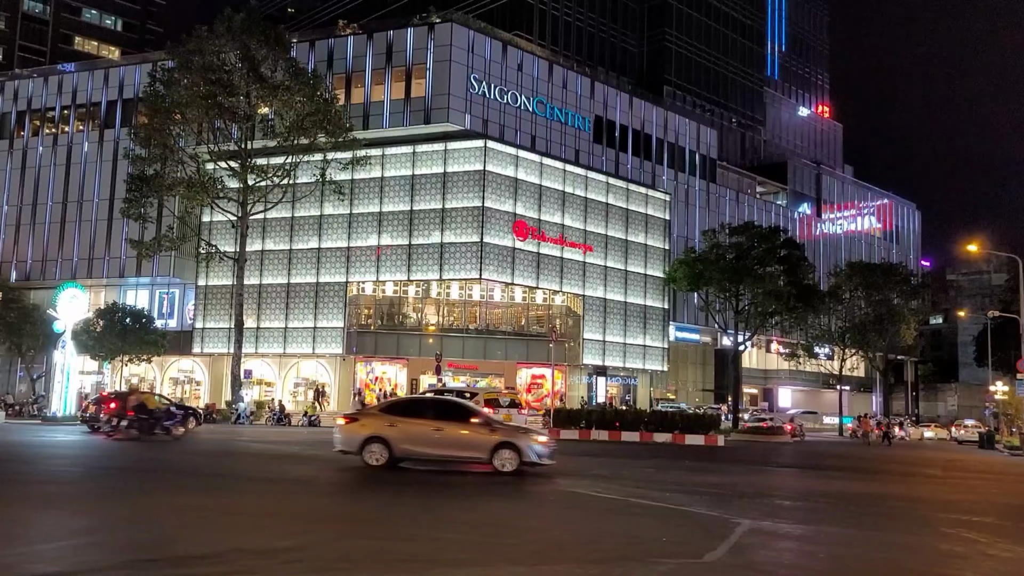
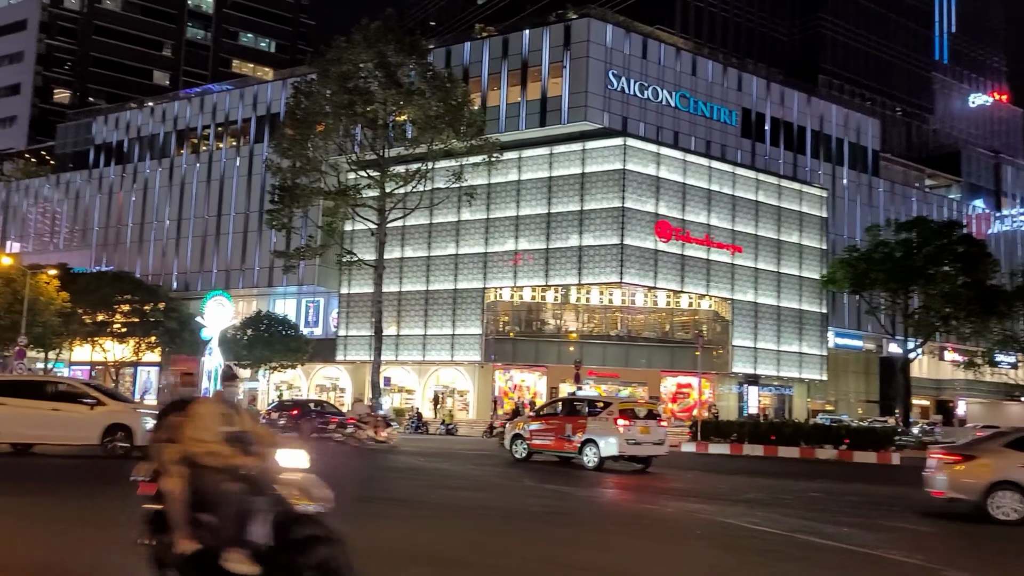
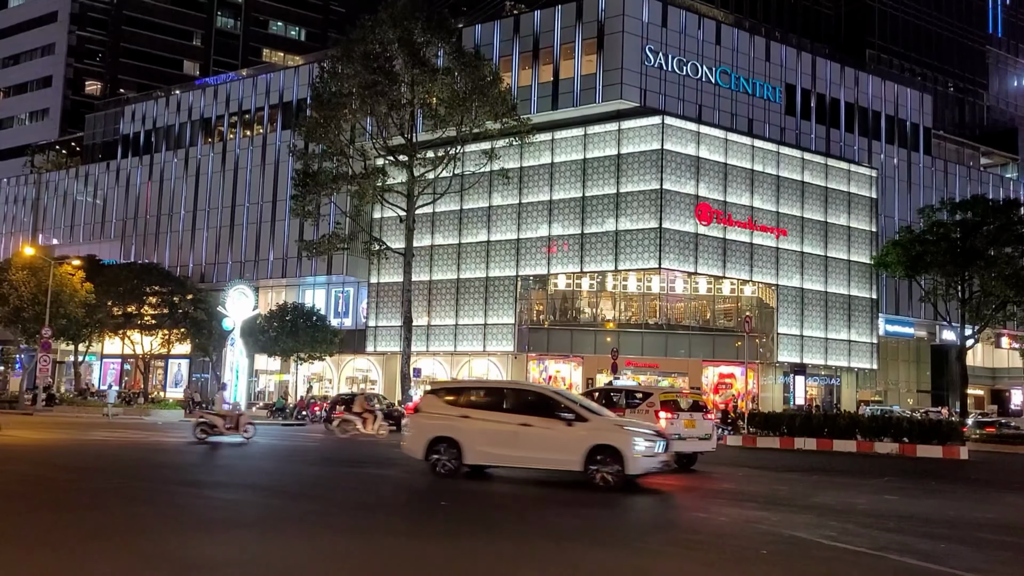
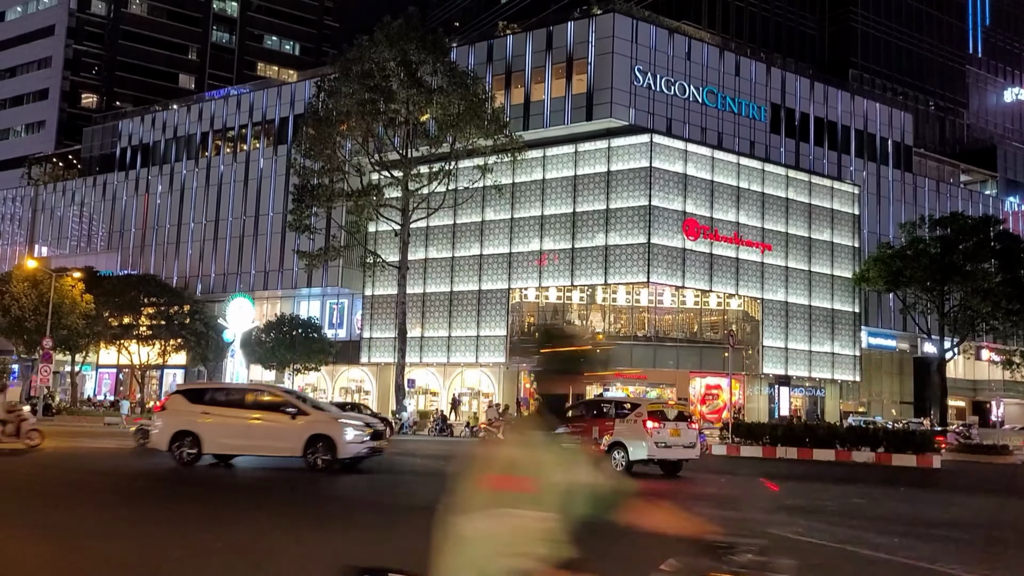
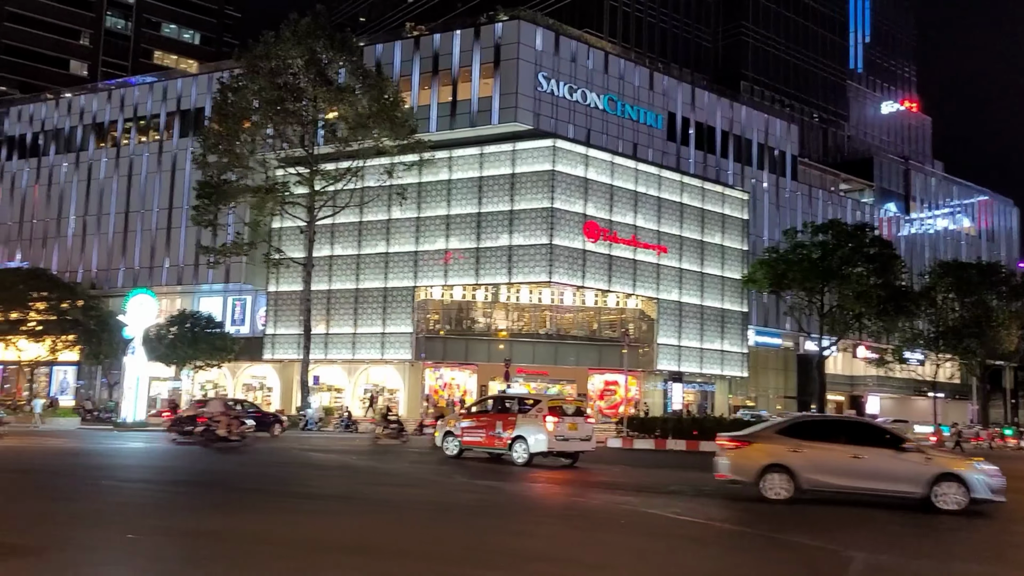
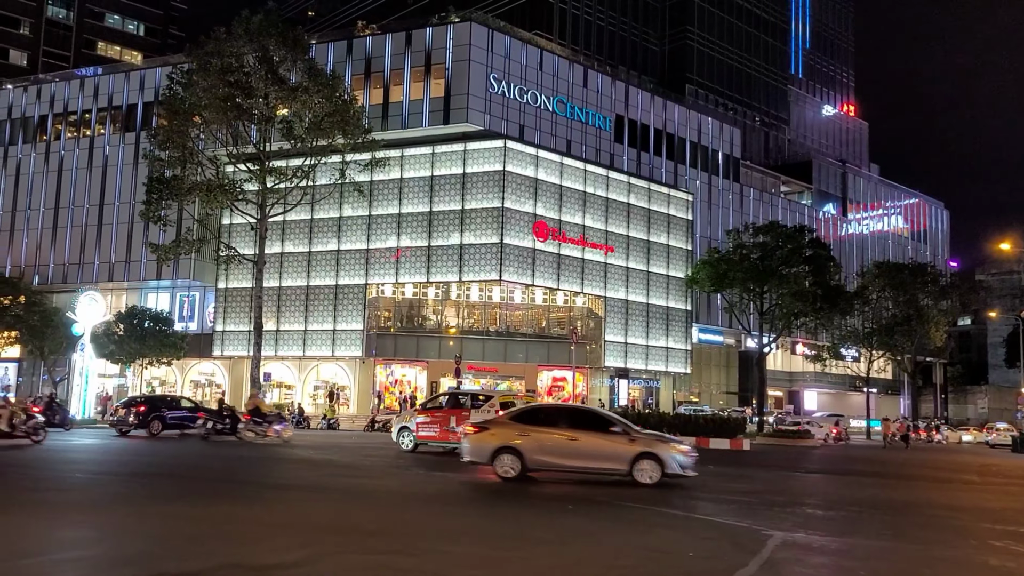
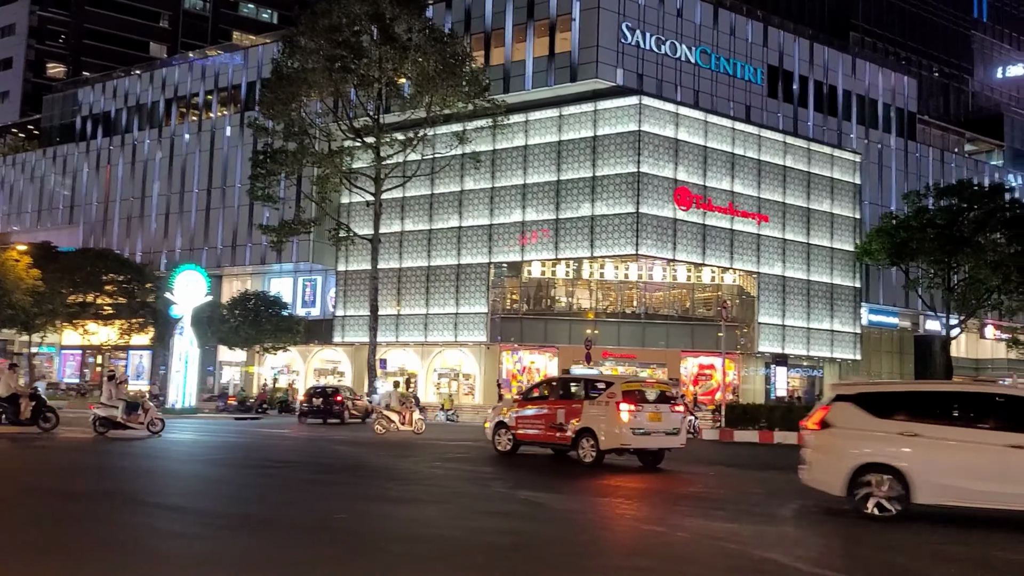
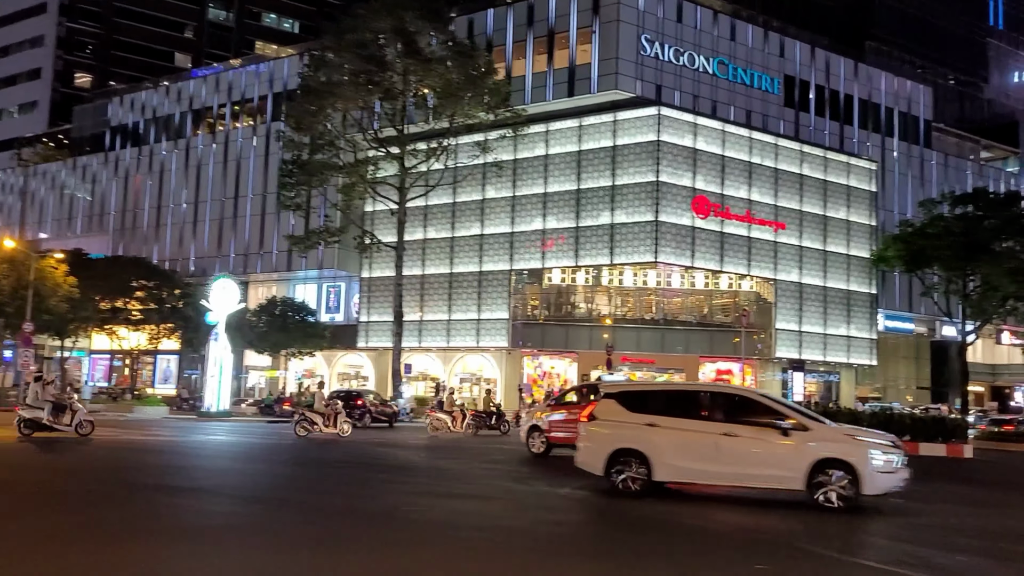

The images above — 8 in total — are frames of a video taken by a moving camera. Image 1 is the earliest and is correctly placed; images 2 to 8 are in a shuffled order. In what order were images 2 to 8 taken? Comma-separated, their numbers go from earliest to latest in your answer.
6, 5, 2, 4, 3, 8, 7
